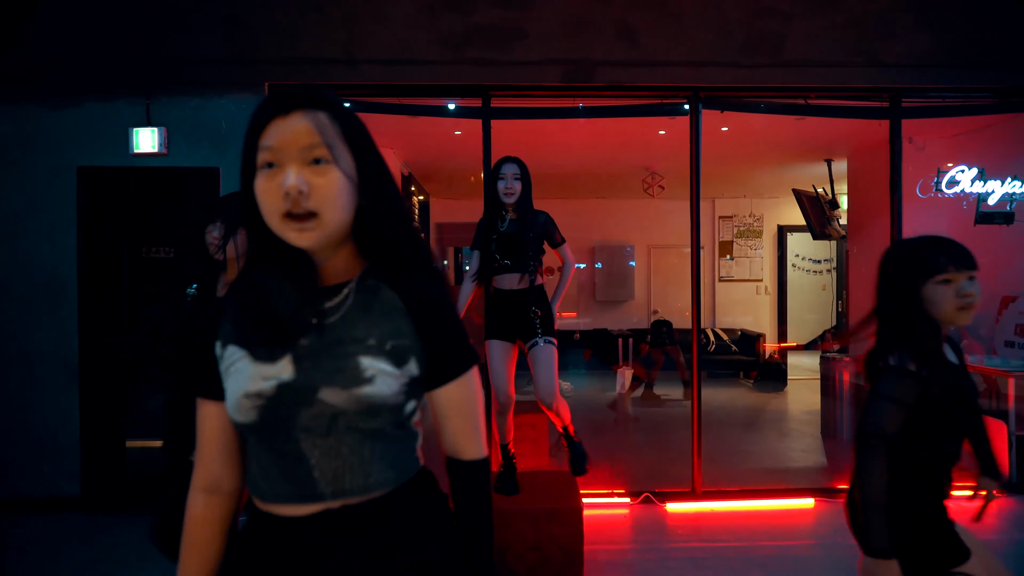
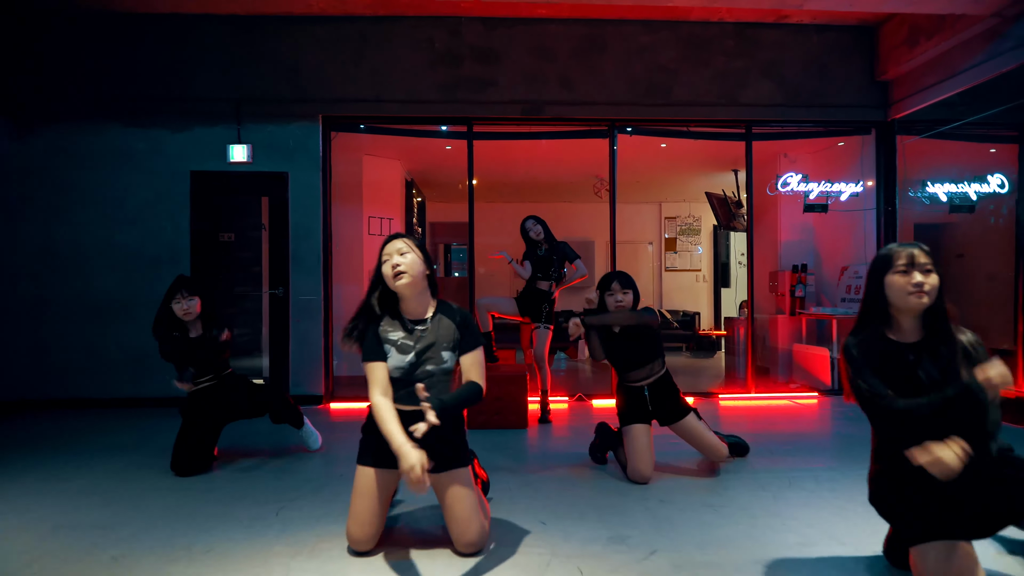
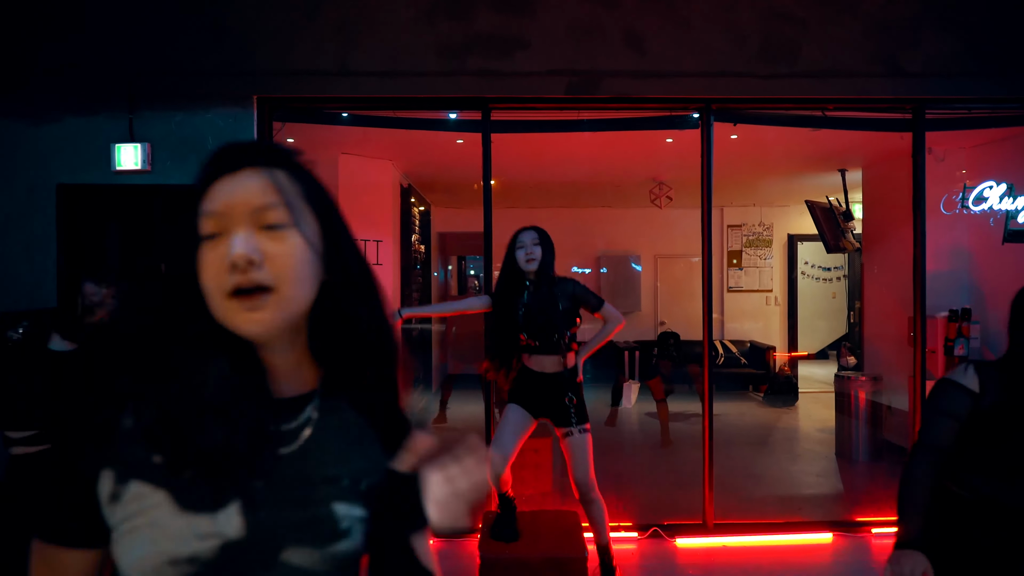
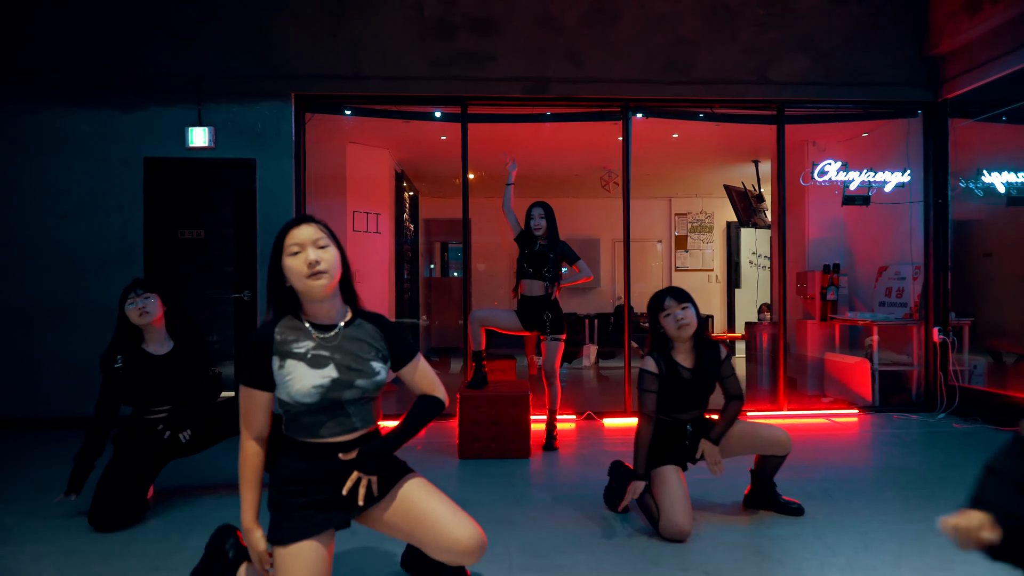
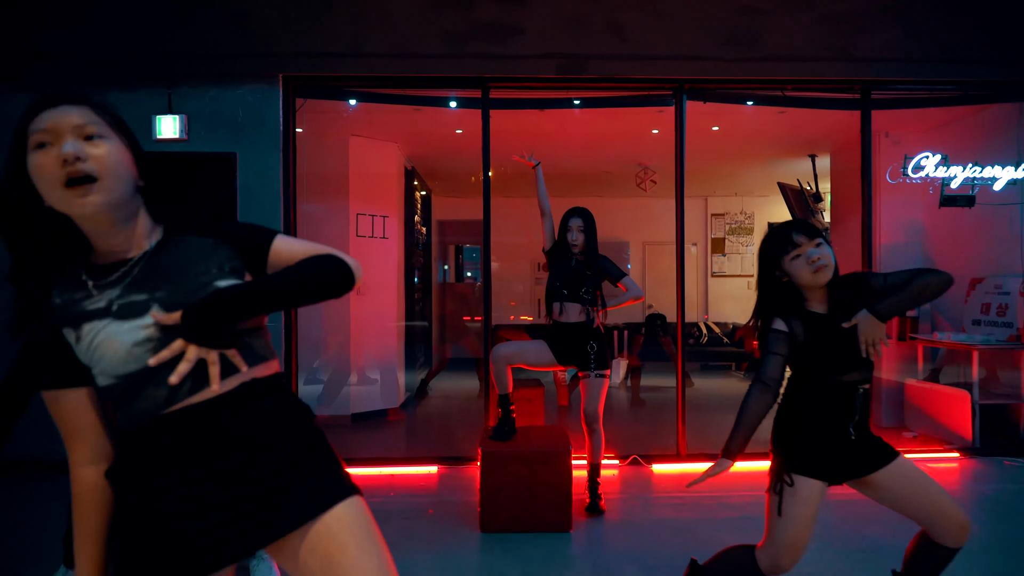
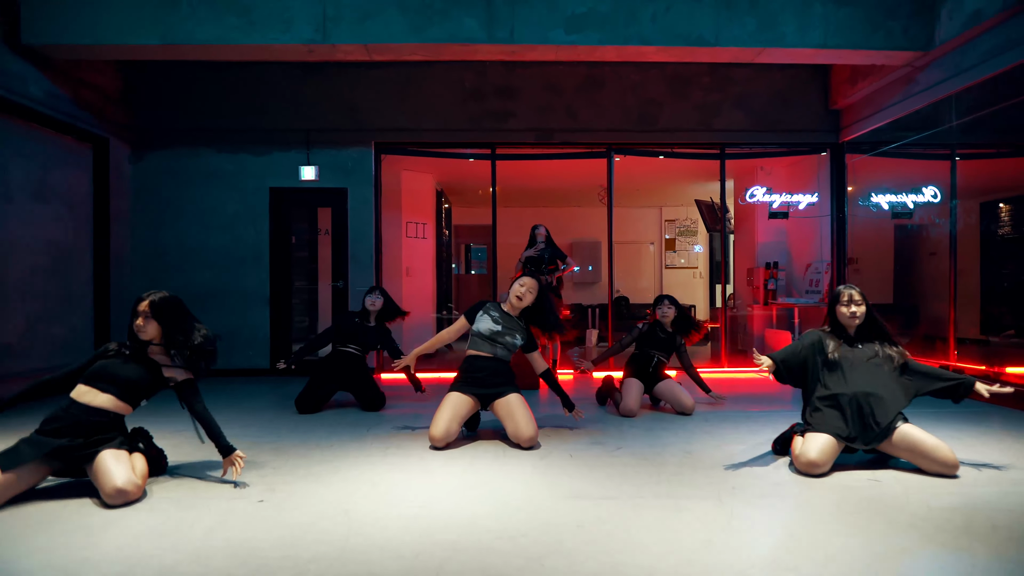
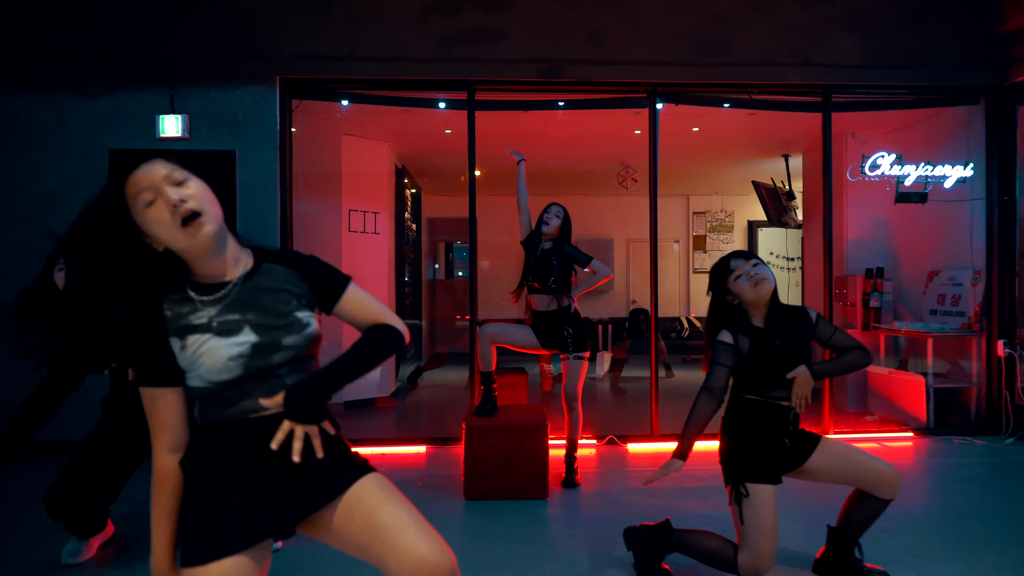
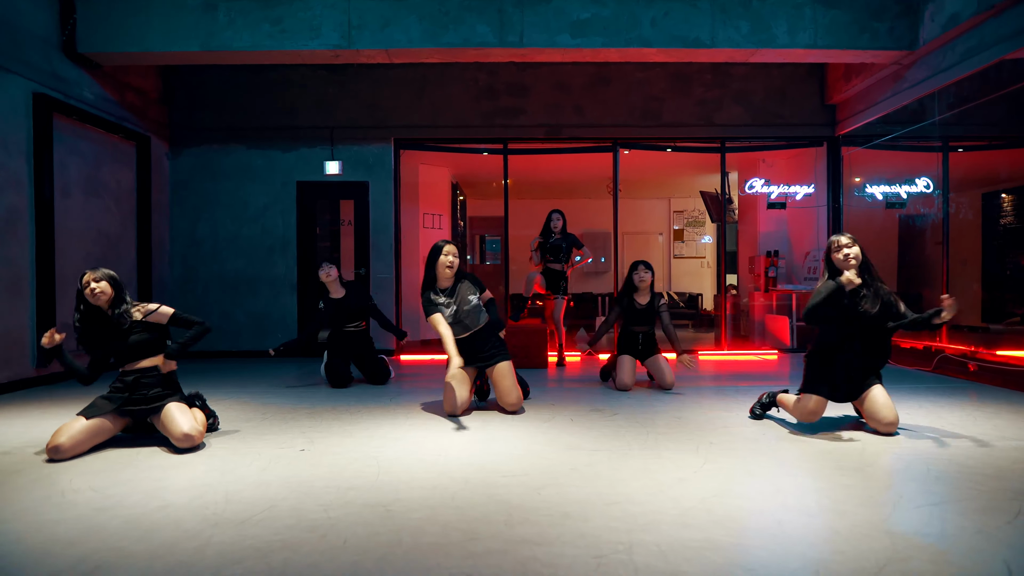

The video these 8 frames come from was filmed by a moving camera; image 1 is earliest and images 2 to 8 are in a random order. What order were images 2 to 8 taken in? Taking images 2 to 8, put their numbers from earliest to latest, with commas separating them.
3, 5, 7, 4, 2, 6, 8
